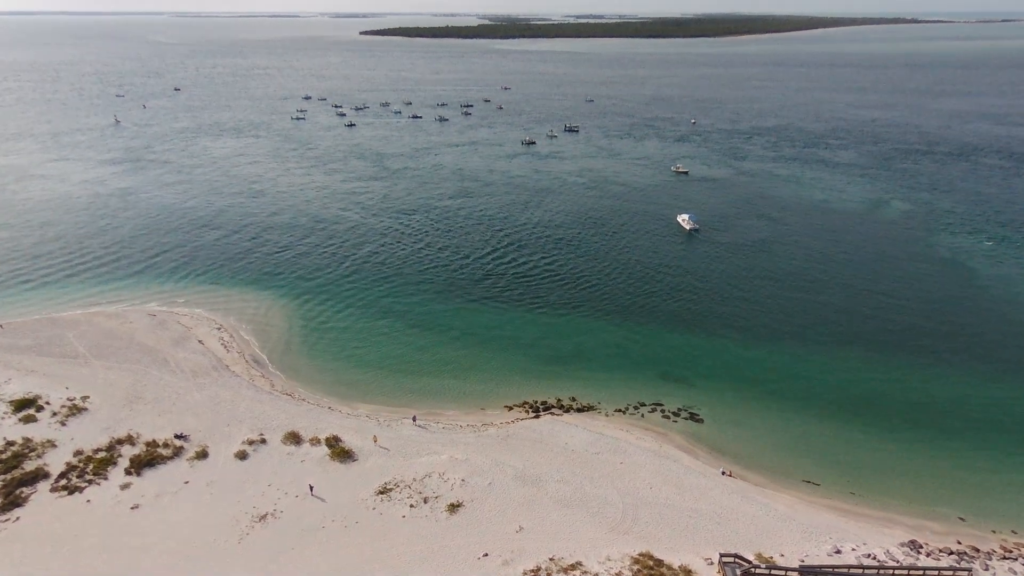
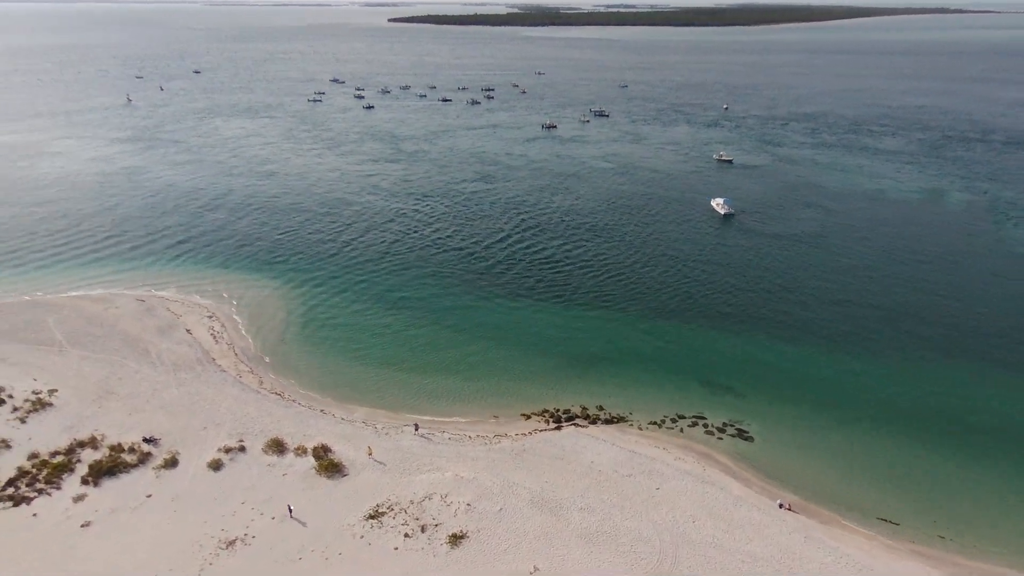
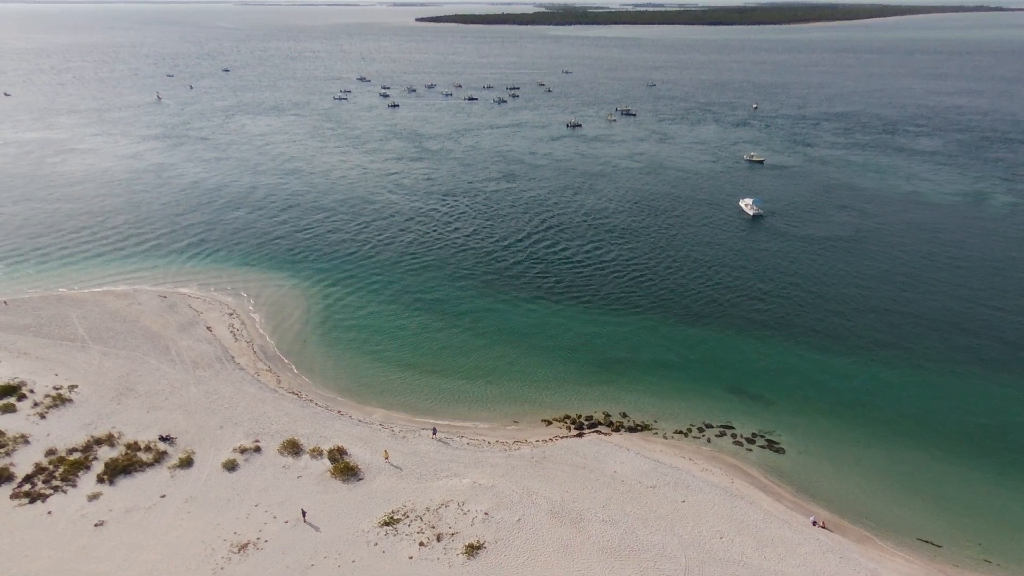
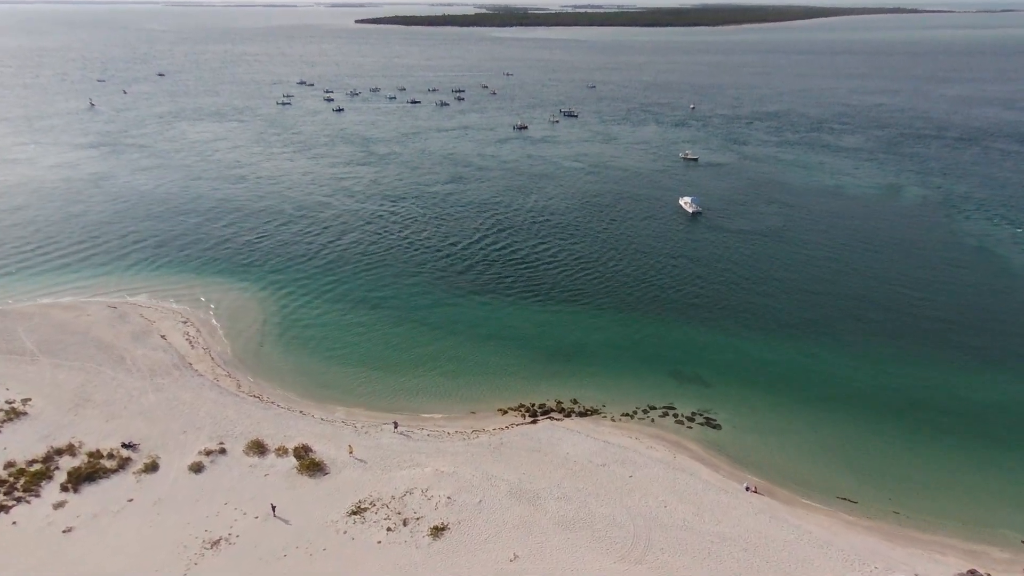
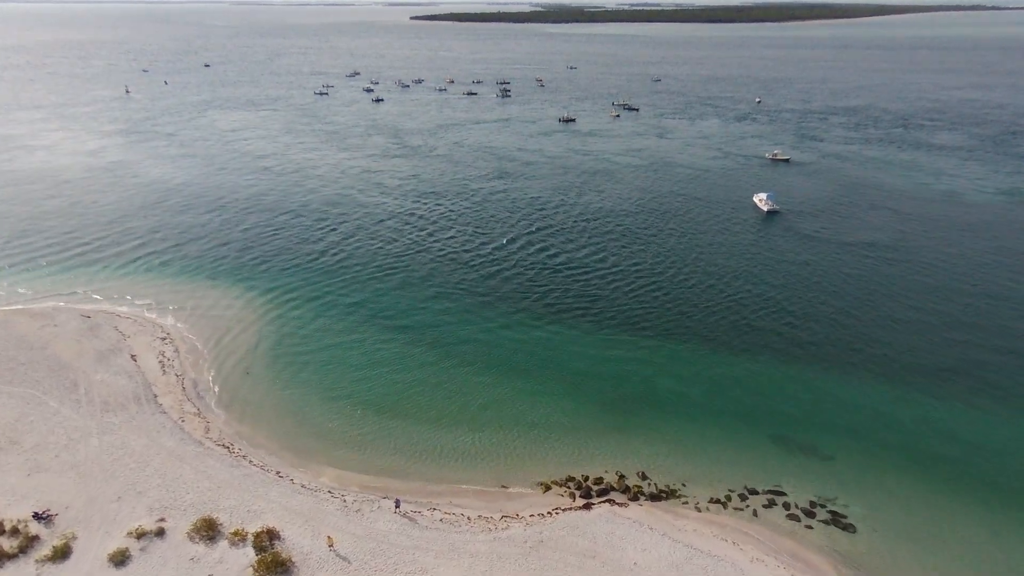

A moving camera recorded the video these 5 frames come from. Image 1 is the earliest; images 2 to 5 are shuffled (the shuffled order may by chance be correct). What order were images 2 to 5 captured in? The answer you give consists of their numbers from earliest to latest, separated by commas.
4, 2, 3, 5
